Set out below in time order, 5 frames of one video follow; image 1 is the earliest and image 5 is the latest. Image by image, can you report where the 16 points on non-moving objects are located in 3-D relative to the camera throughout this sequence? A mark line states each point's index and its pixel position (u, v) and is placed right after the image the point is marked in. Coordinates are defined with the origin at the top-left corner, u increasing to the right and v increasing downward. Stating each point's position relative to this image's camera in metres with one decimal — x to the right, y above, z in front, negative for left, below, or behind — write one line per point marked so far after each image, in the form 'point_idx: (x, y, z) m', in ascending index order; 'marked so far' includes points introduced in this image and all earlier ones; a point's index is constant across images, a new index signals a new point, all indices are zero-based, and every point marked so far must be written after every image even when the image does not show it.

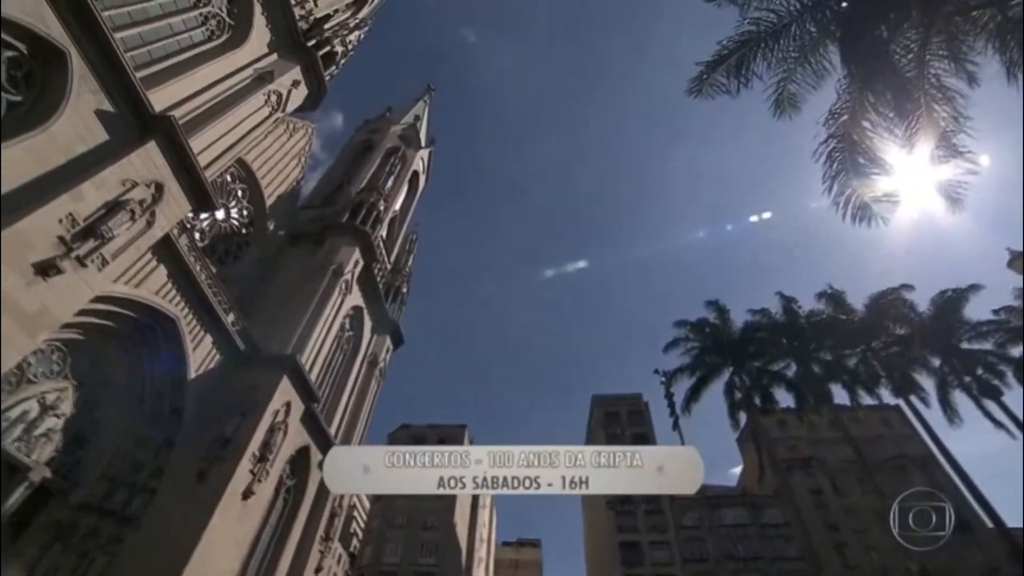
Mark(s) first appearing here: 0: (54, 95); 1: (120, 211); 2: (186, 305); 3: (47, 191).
0: (-7.4, +3.1, +8.4) m
1: (-6.7, +1.3, +8.9) m
2: (-7.9, -0.5, +13.1) m
3: (-7.1, +1.4, +7.7) m
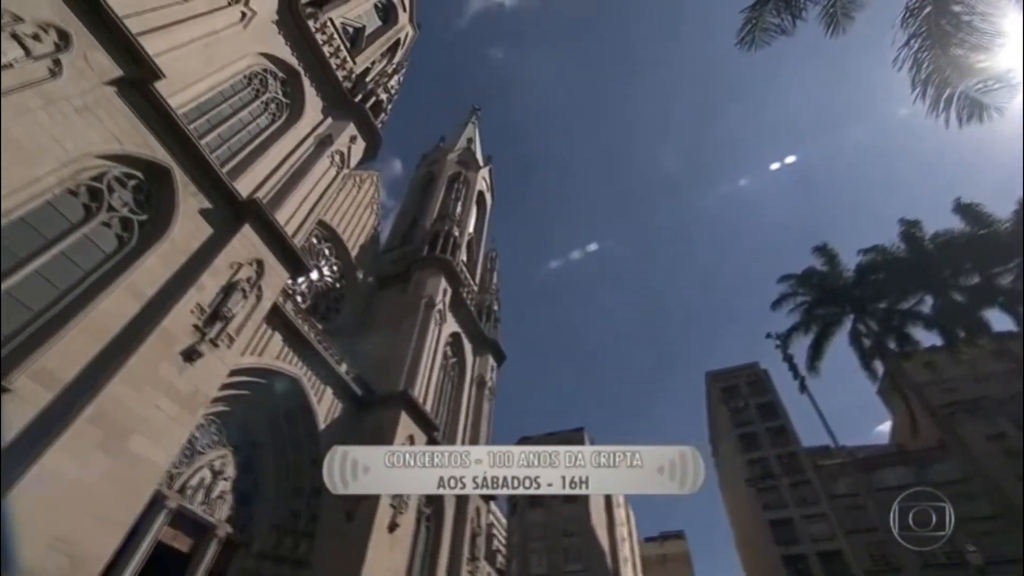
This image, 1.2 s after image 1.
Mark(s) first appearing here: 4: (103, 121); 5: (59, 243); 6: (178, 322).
0: (-6.6, +1.5, +10.6) m
1: (-5.4, -0.1, +10.9) m
2: (-5.6, -2.1, +15.2) m
3: (-6.0, -0.1, +9.8) m
4: (-7.0, +2.9, +9.5) m
5: (-7.1, +0.7, +8.7) m
6: (-5.7, -0.6, +9.5) m
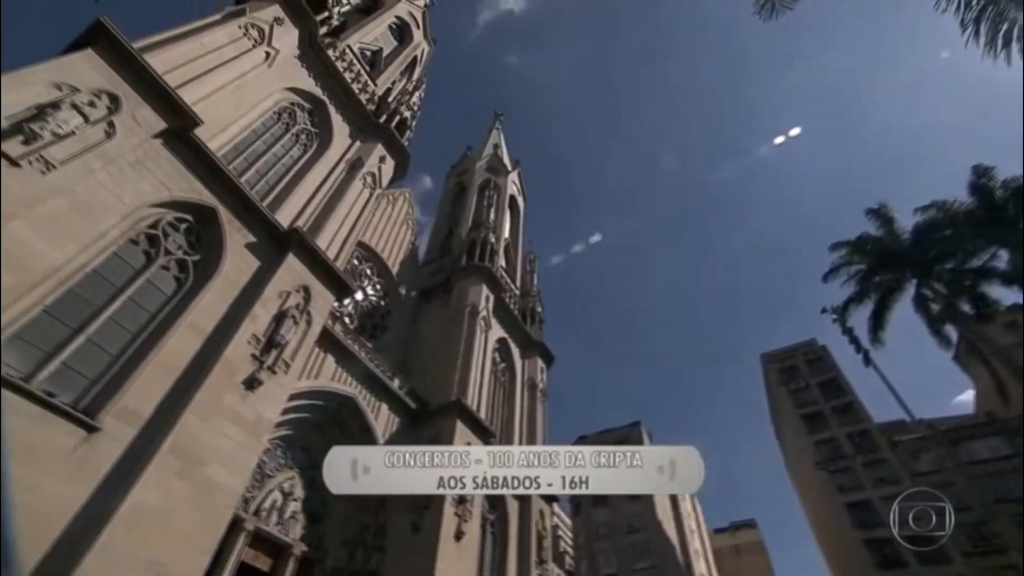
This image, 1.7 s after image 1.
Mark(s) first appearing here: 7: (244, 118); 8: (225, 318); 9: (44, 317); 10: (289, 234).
0: (-6.0, +0.9, +11.2) m
1: (-4.6, -0.6, +11.5) m
2: (-4.2, -2.7, +15.8) m
3: (-5.3, -0.7, +10.5) m
4: (-6.6, +2.1, +10.2) m
5: (-6.5, 0.0, +9.4) m
6: (-5.0, -1.1, +10.1) m
7: (-6.8, +4.3, +14.2) m
8: (-5.4, -0.6, +10.5) m
9: (-6.8, -0.4, +8.2) m
10: (-5.0, +1.2, +12.5) m
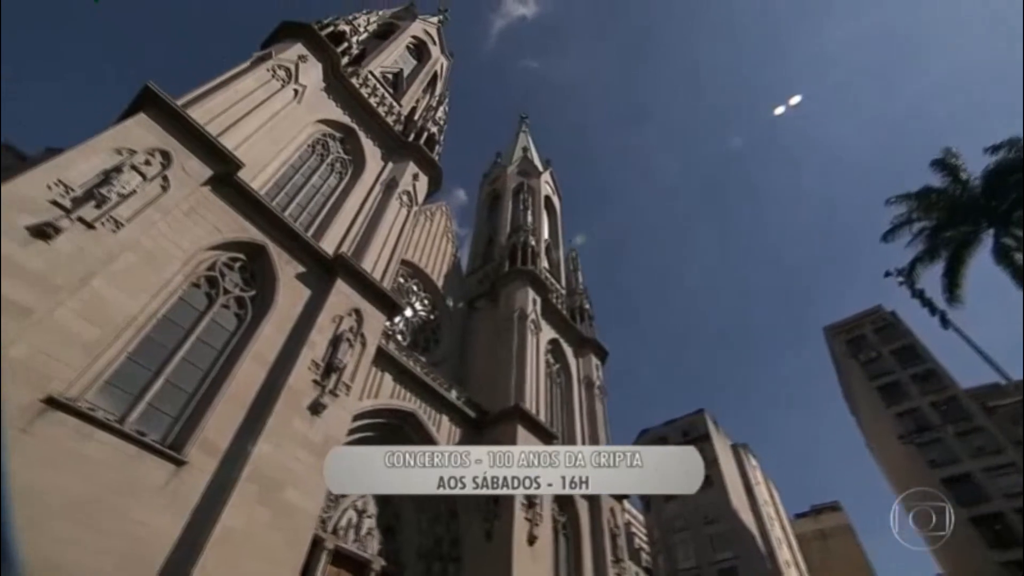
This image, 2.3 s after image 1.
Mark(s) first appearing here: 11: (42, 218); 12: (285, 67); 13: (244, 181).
0: (-5.1, +0.2, +11.9) m
1: (-3.6, -1.2, +12.0) m
2: (-2.7, -3.2, +16.2) m
3: (-4.3, -1.3, +11.0) m
4: (-6.0, +1.4, +10.9) m
5: (-5.7, -0.8, +10.0) m
6: (-4.0, -1.7, +10.6) m
7: (-6.1, +3.5, +14.9) m
8: (-4.5, -1.2, +11.1) m
9: (-6.1, -1.2, +8.8) m
10: (-4.1, +0.6, +13.0) m
11: (-6.7, +1.0, +8.1) m
12: (-6.5, +6.3, +16.0) m
13: (-5.6, +2.2, +11.7) m
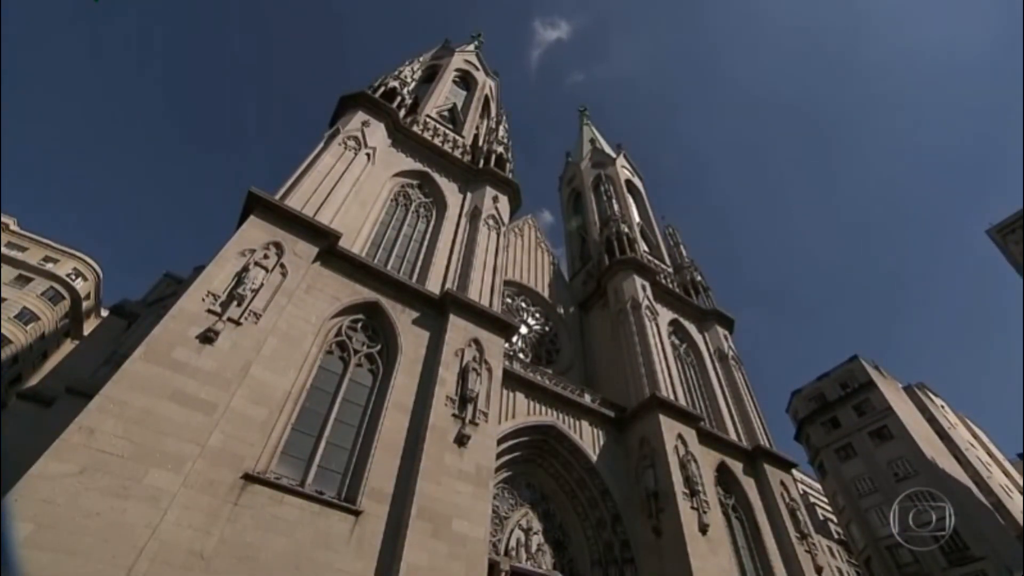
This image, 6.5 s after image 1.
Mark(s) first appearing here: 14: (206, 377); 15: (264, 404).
0: (-2.8, -1.0, +12.8) m
1: (-1.0, -1.9, +12.6) m
2: (+1.2, -3.5, +16.5) m
3: (-1.8, -2.2, +11.8) m
4: (-4.0, -0.1, +12.1) m
5: (-3.4, -2.1, +11.1) m
6: (-1.5, -2.5, +11.3) m
7: (-4.0, +2.0, +16.0) m
8: (-2.0, -2.1, +11.9) m
9: (-3.9, -2.6, +10.0) m
10: (-1.7, -0.3, +13.8) m
11: (-5.2, -0.6, +9.4) m
12: (-4.9, +4.6, +17.3) m
13: (-3.8, +0.9, +12.8) m
14: (-4.8, -1.4, +8.8) m
15: (-4.2, -1.9, +9.4) m
